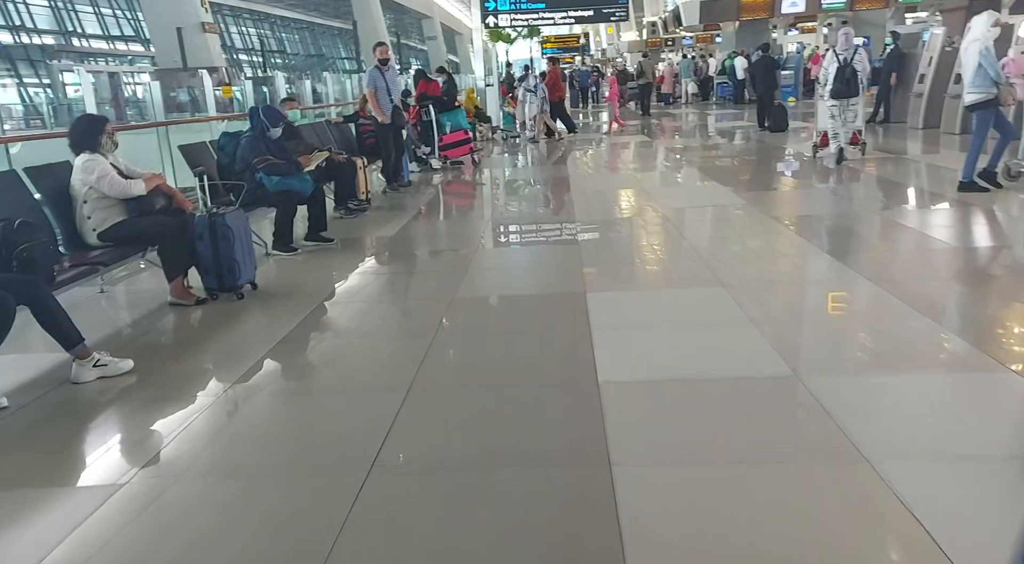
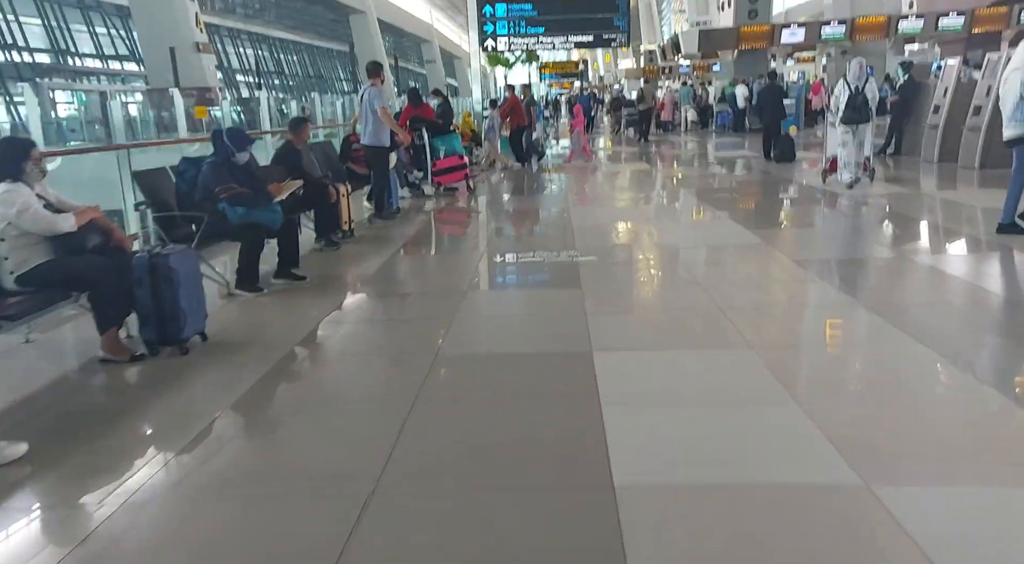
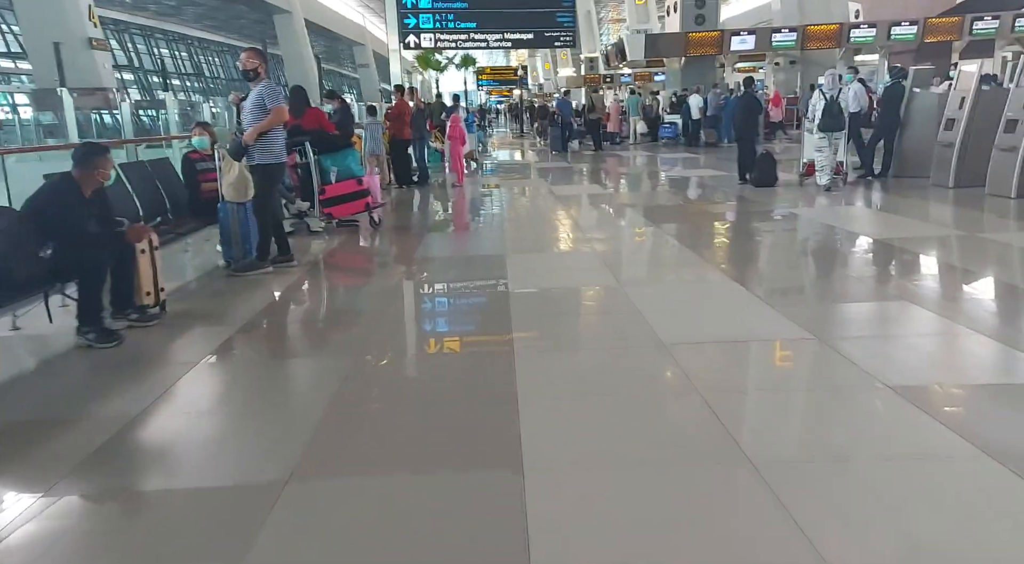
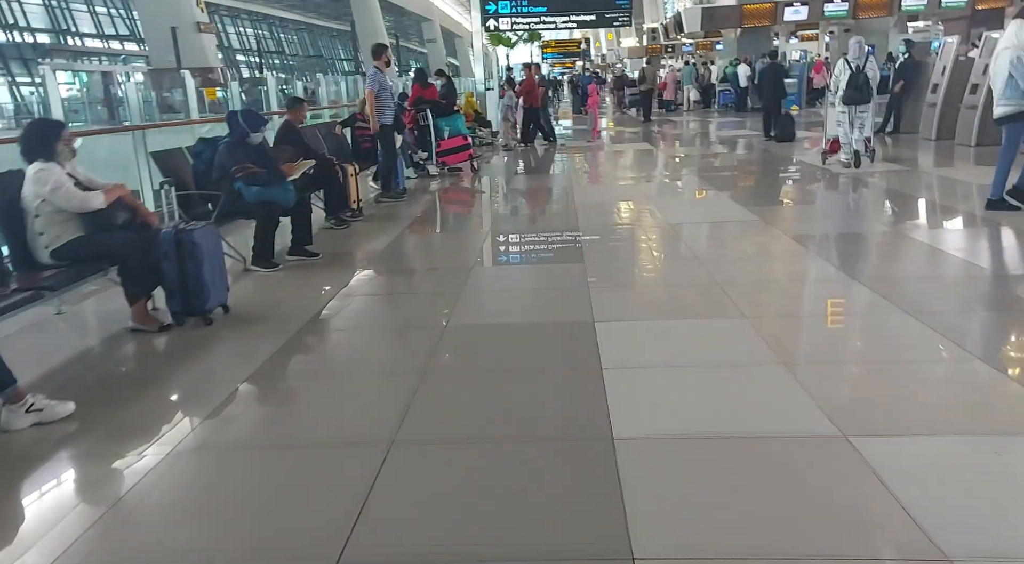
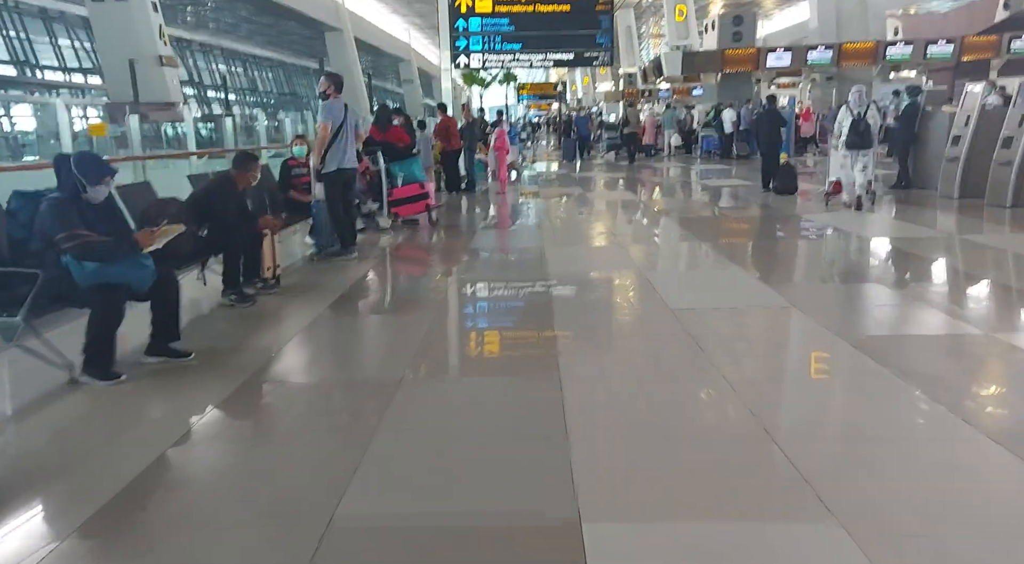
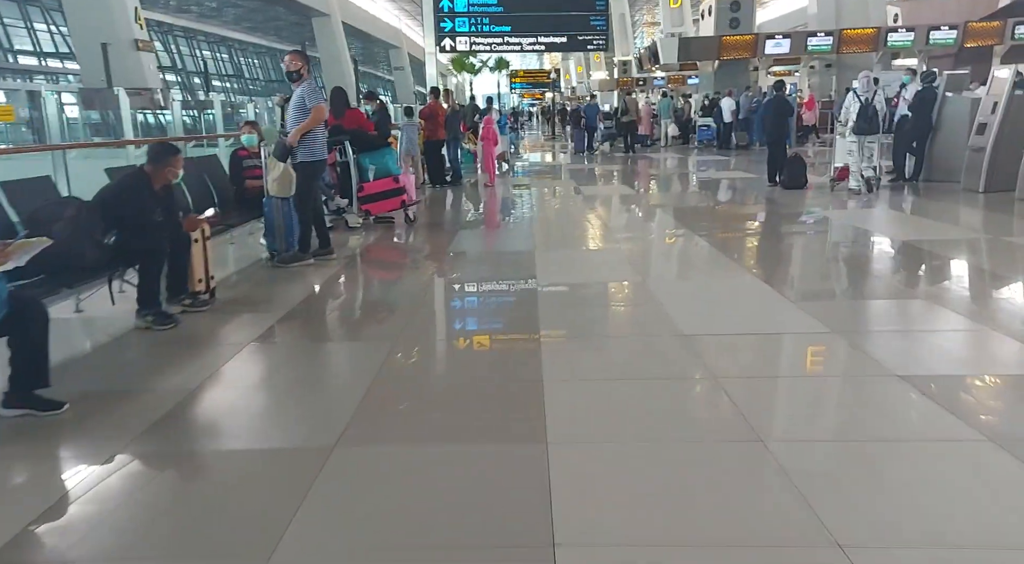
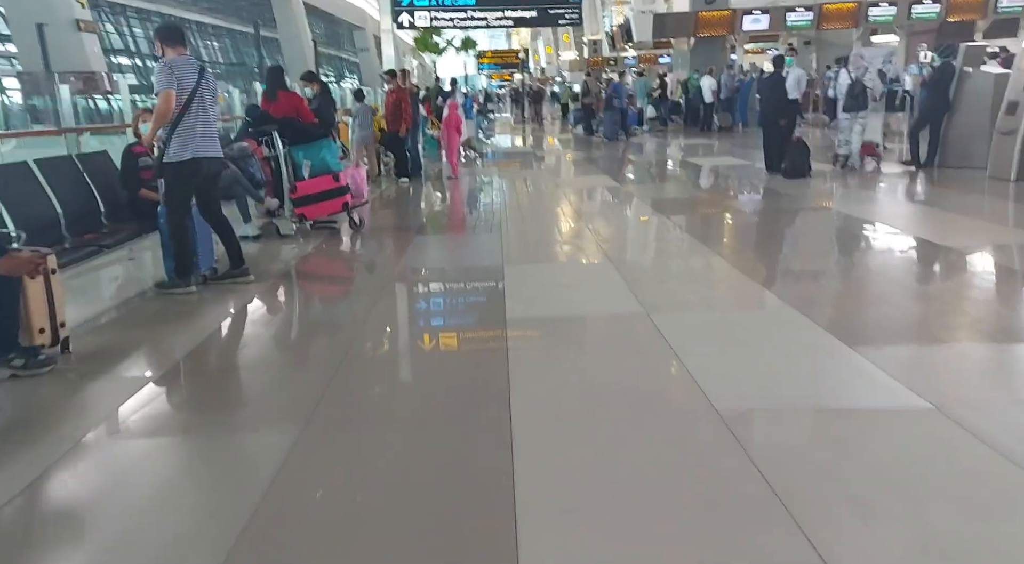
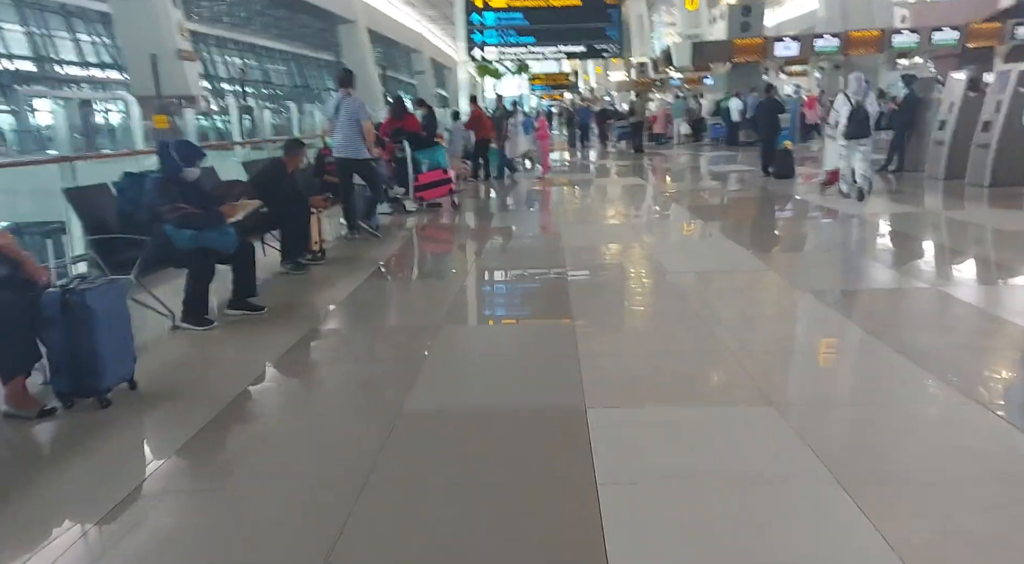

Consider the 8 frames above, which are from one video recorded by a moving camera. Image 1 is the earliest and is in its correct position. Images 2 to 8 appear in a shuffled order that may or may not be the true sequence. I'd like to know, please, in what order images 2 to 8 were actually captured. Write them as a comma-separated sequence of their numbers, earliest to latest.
4, 2, 8, 5, 6, 3, 7
